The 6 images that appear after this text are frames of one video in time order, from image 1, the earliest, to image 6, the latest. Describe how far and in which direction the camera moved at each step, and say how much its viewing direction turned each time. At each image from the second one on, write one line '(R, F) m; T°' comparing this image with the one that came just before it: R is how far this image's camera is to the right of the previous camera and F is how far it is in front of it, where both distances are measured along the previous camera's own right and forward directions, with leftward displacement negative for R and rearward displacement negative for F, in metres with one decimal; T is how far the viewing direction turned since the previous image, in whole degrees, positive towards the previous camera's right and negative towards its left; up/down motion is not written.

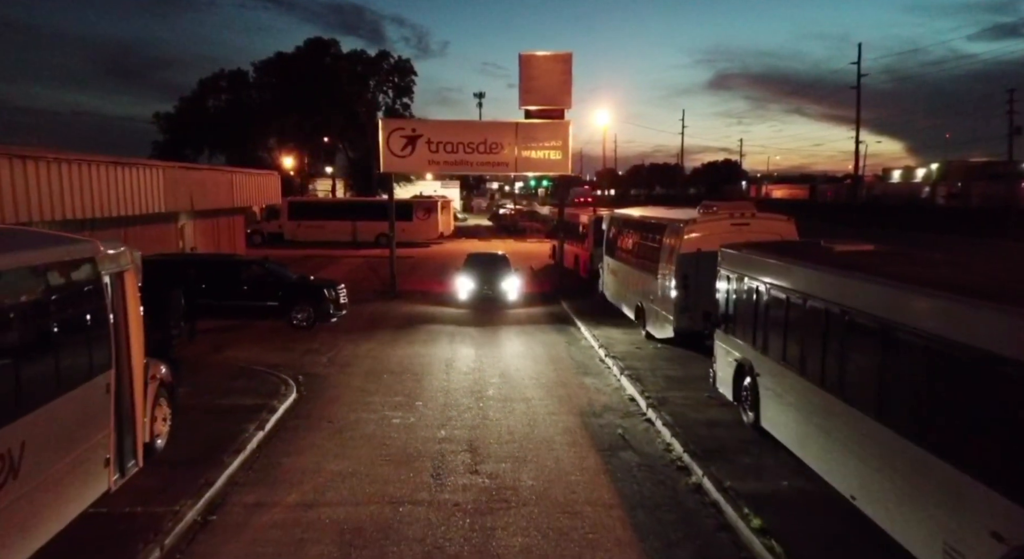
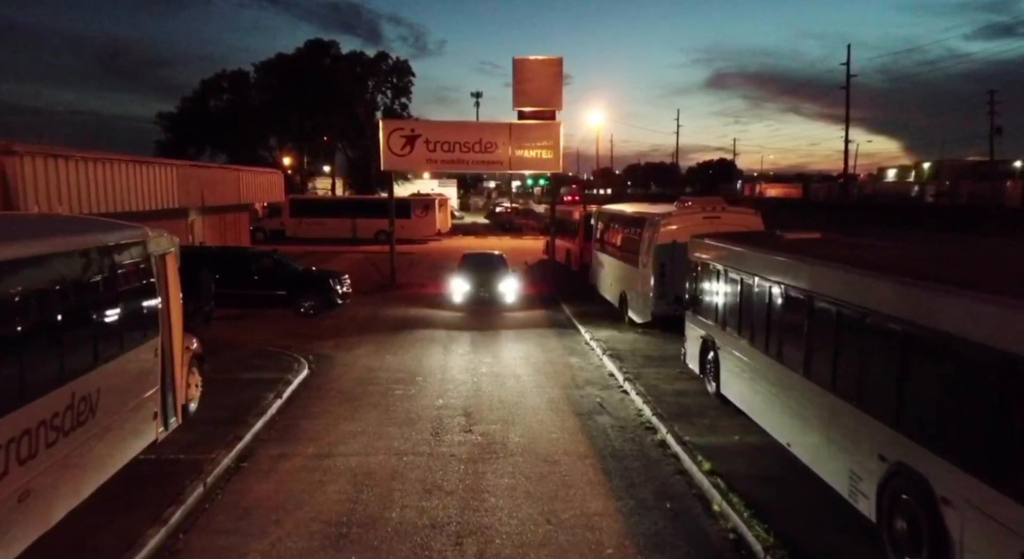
(+0.1, -1.2) m; 0°
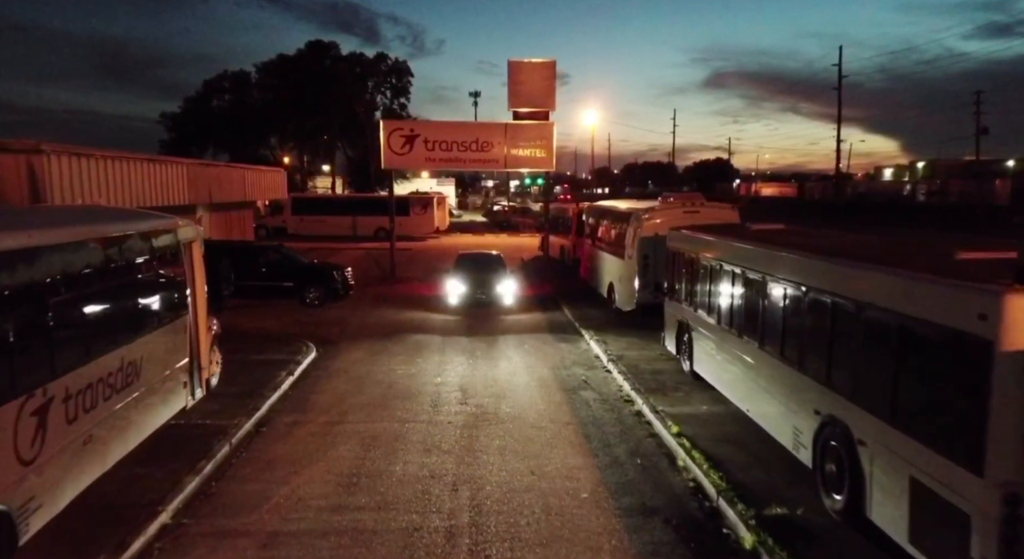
(+0.1, -1.0) m; 0°
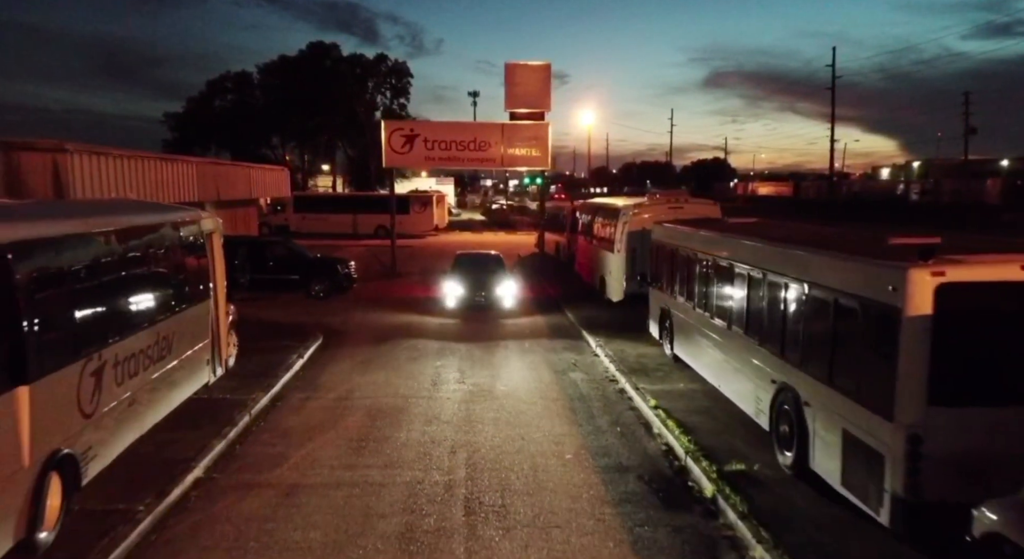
(+0.1, -0.9) m; 0°
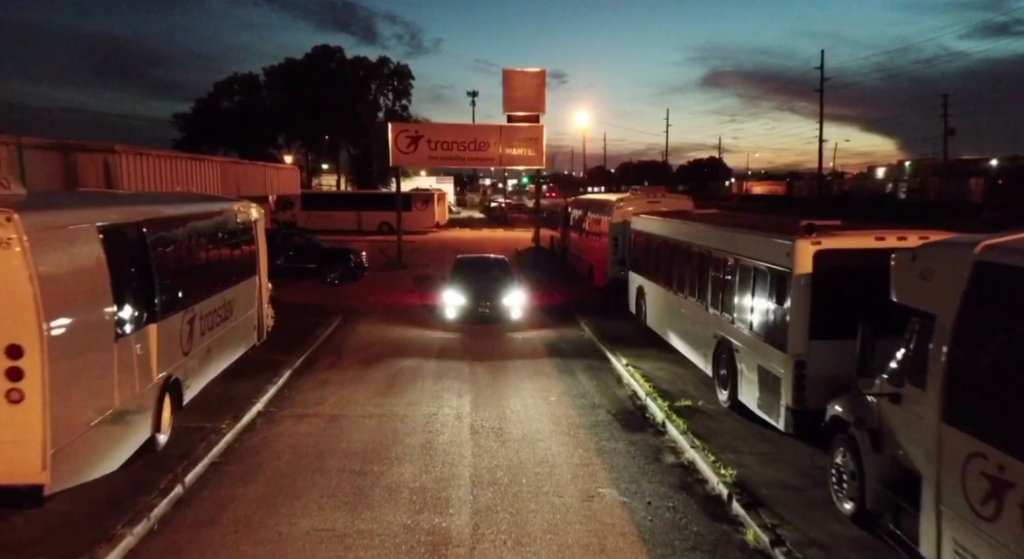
(0.0, -2.1) m; 0°
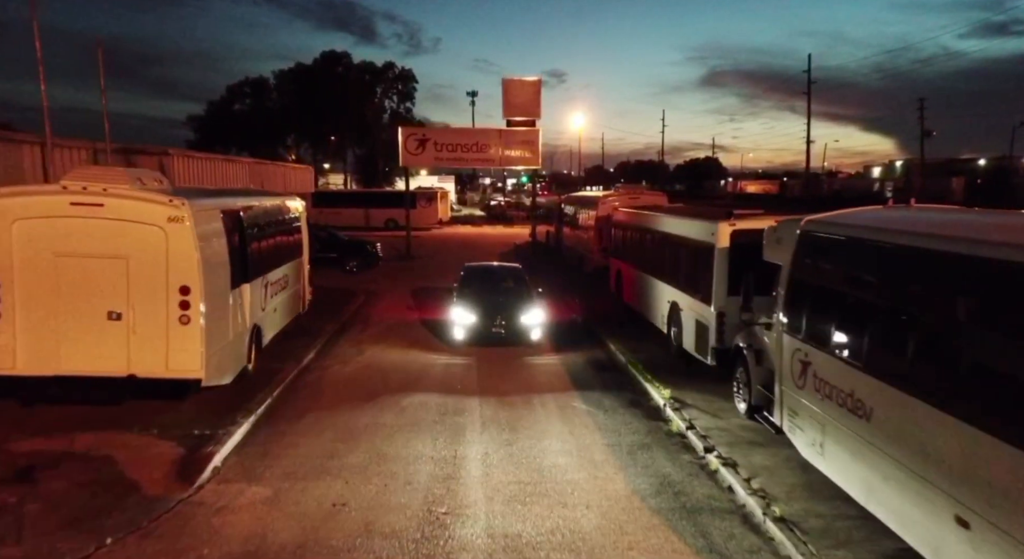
(0.0, -2.7) m; 0°
